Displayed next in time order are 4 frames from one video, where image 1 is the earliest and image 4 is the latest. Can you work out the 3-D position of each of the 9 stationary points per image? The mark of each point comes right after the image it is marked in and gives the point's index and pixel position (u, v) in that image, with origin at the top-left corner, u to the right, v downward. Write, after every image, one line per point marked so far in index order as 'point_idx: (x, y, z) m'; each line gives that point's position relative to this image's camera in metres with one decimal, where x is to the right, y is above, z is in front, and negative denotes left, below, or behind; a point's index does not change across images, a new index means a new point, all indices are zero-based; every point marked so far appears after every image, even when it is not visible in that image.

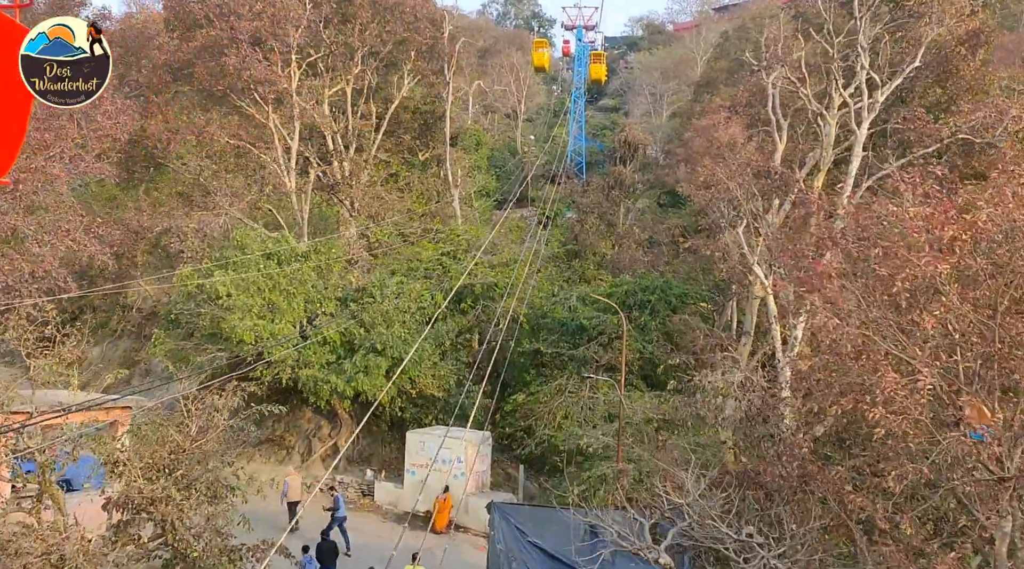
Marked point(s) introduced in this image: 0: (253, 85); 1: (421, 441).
0: (-5.3, +4.1, +18.1) m
1: (-1.6, -2.8, +15.5) m
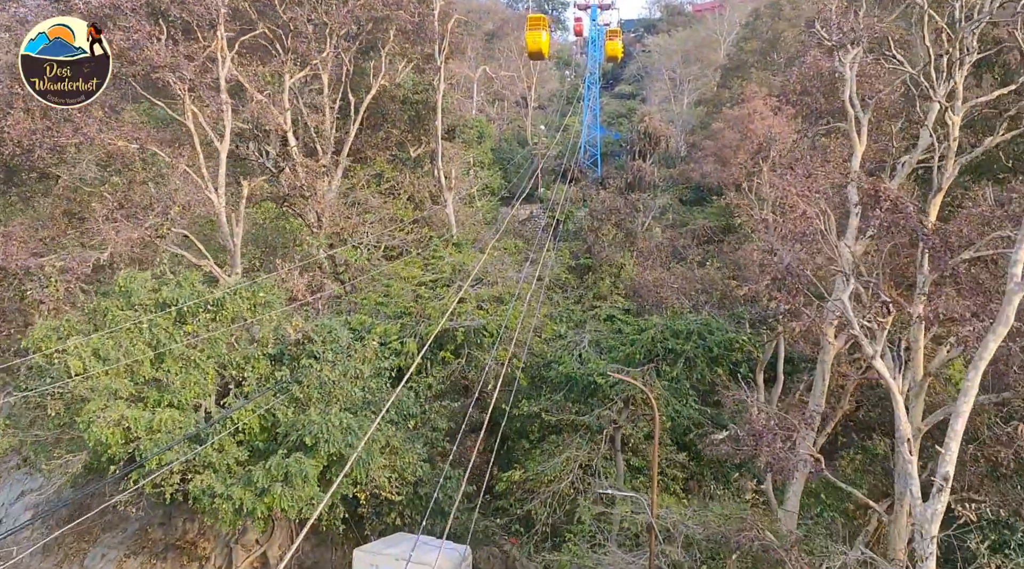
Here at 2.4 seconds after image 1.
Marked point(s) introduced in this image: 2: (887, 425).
0: (-5.5, +3.4, +13.8) m
1: (-1.8, -3.6, +11.3) m
2: (+6.2, -2.3, +14.5) m
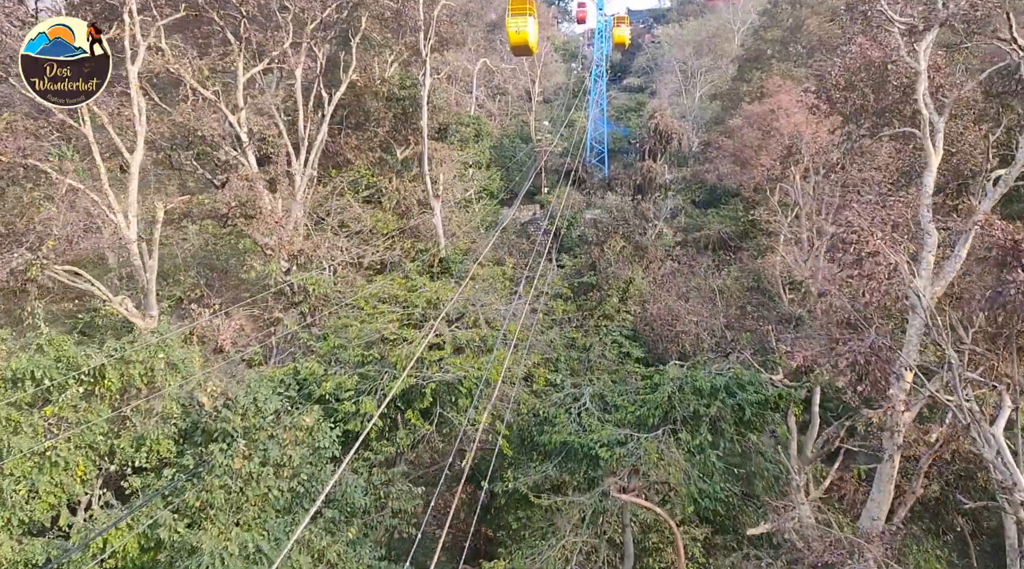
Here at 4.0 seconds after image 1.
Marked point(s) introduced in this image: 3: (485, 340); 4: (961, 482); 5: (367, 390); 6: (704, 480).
0: (-5.7, +2.7, +10.9) m
1: (-2.1, -4.3, +8.4) m
2: (+6.0, -2.9, +11.5) m
3: (-0.4, -0.9, +13.7) m
4: (+5.9, -2.6, +11.5) m
5: (-2.1, -1.5, +12.7) m
6: (+2.6, -2.6, +11.8) m
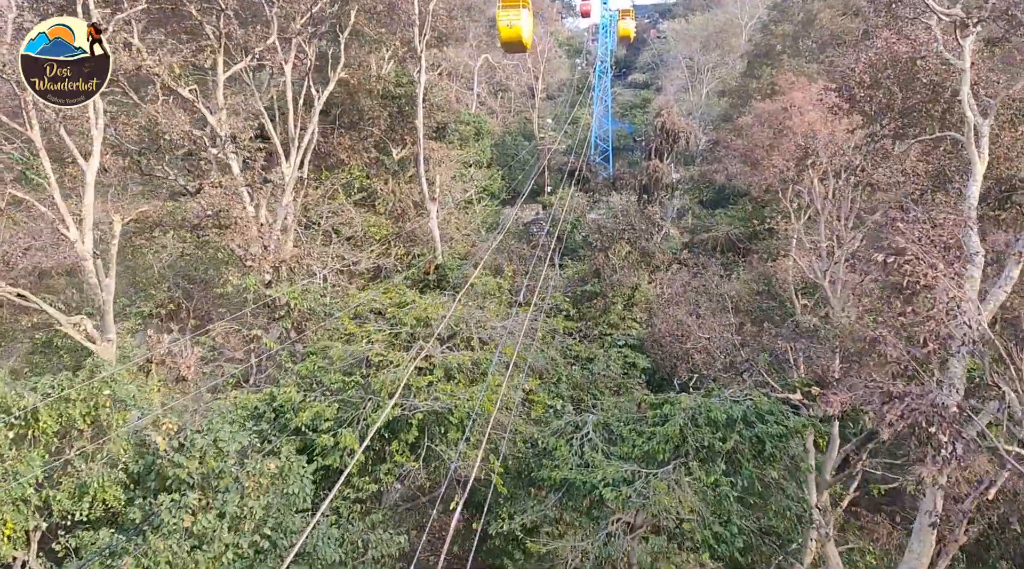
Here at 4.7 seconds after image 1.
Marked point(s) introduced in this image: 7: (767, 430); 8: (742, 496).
0: (-5.8, +2.5, +9.7) m
1: (-2.1, -4.5, +7.3) m
2: (+5.9, -3.2, +10.4) m
3: (-0.5, -1.1, +12.6) m
4: (+5.9, -2.8, +10.3) m
5: (-2.2, -1.8, +11.5) m
6: (+2.5, -2.9, +10.6) m
7: (+3.3, -1.8, +11.1) m
8: (+2.9, -2.7, +11.0) m
